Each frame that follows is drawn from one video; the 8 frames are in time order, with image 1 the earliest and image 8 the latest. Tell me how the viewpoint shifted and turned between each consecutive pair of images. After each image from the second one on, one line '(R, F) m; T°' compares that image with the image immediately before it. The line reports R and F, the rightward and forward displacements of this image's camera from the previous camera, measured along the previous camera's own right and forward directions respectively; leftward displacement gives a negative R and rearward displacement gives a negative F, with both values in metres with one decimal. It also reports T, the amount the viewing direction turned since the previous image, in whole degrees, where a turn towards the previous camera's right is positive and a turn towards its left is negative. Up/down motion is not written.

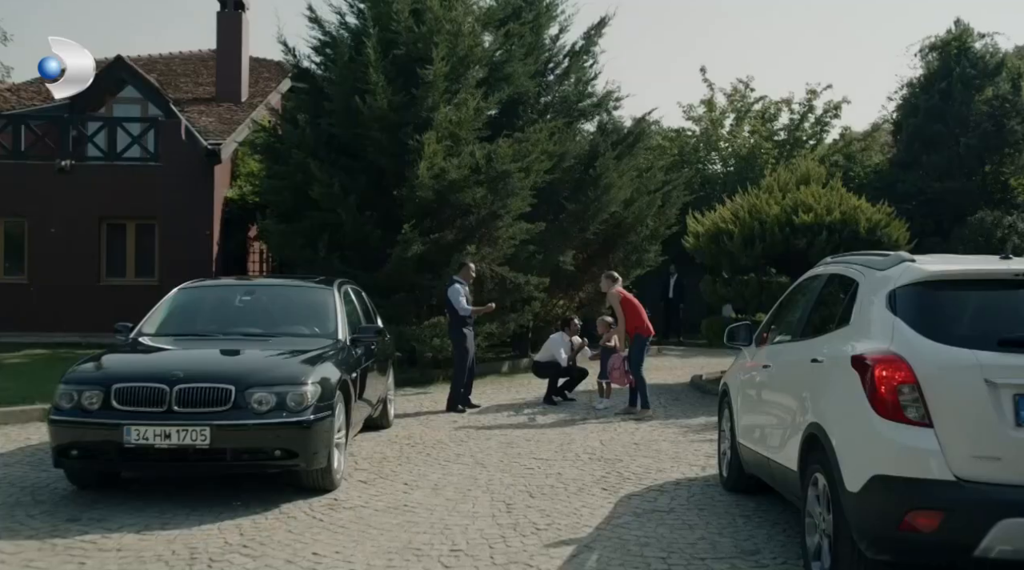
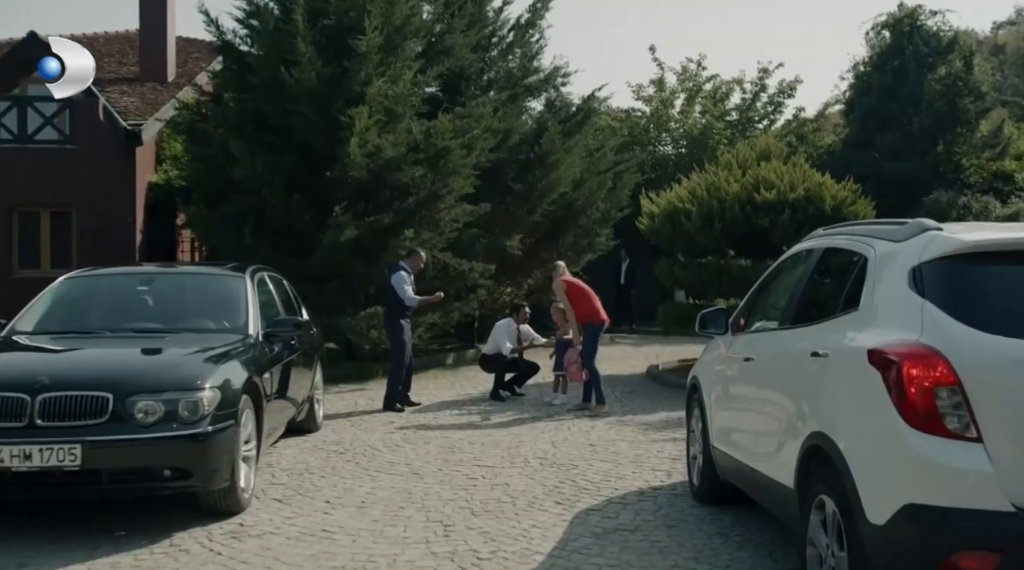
(+0.1, +1.1) m; +3°
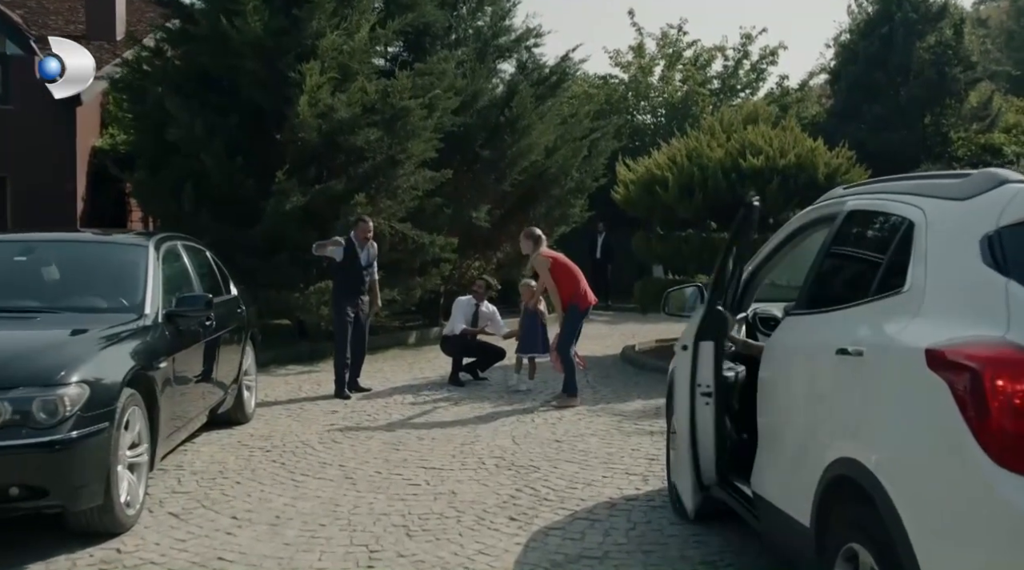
(+0.2, +1.2) m; +1°
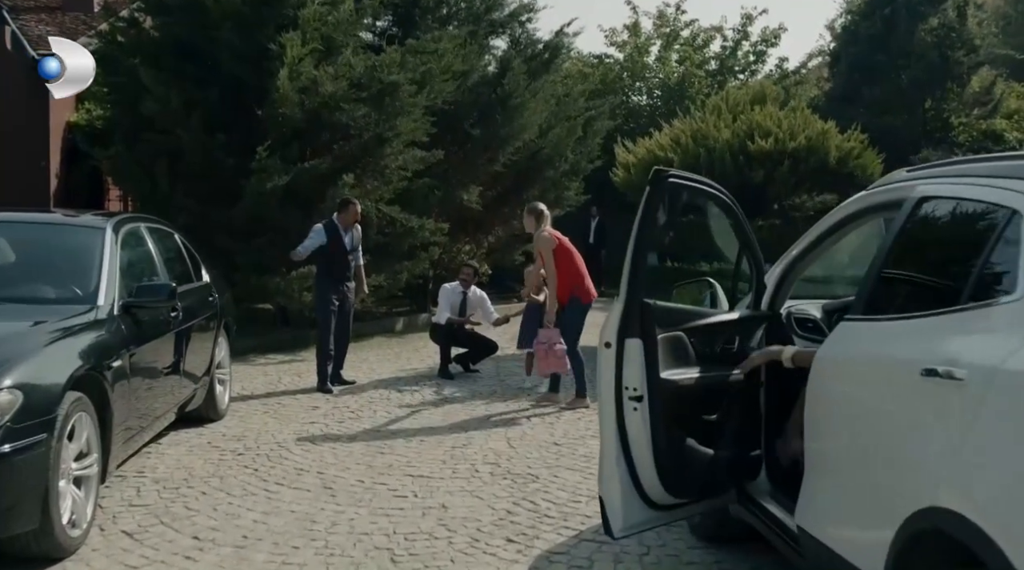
(-0.1, +0.7) m; +1°
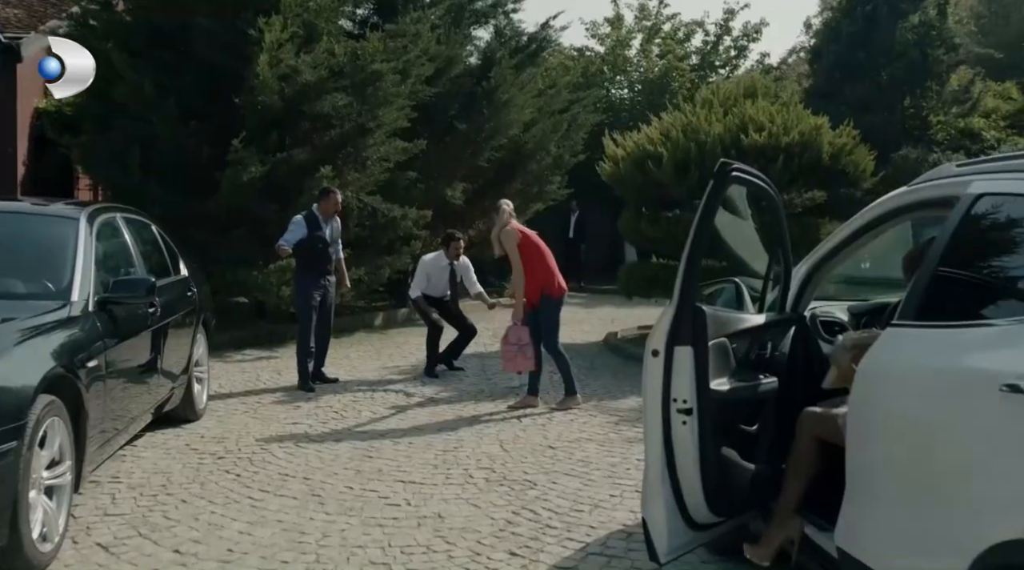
(-0.2, +0.3) m; +2°
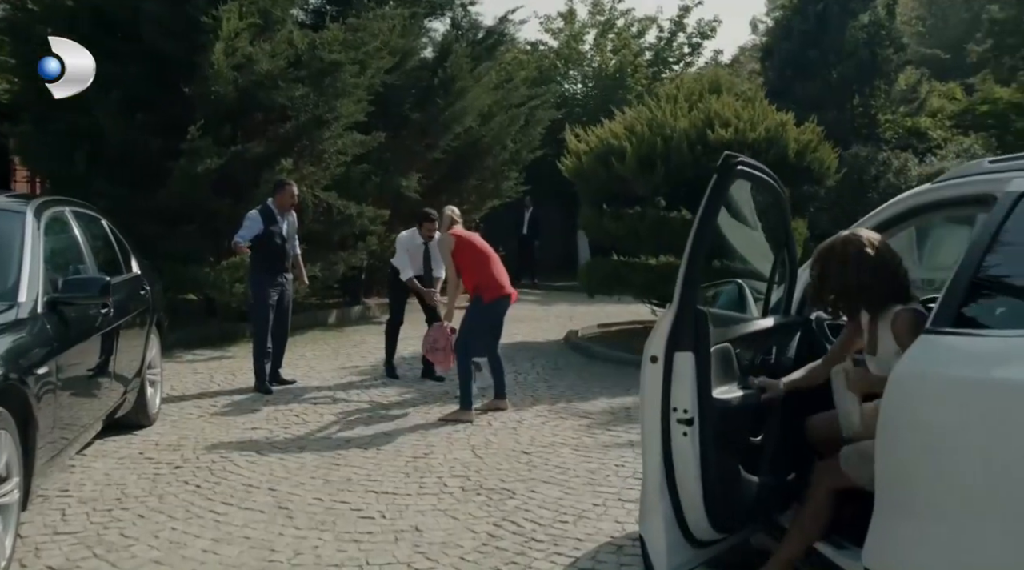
(-0.2, +0.3) m; +3°
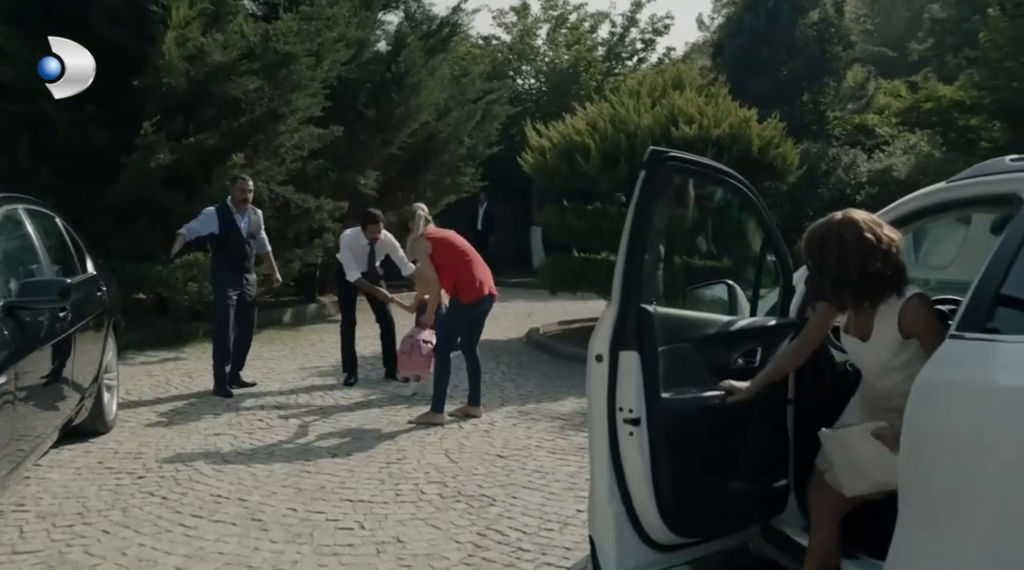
(-0.2, +0.2) m; +3°
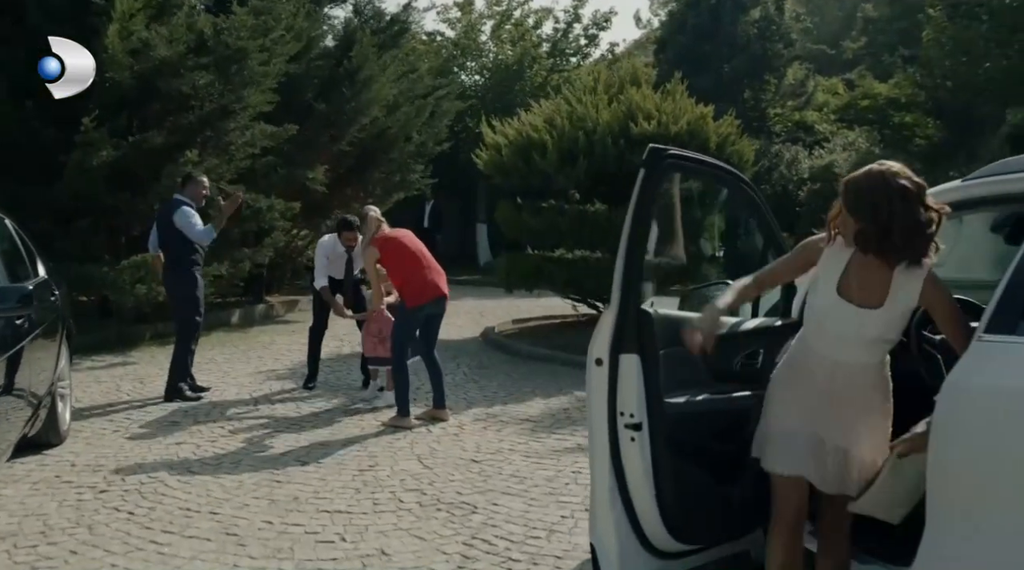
(-0.2, +0.2) m; +3°
